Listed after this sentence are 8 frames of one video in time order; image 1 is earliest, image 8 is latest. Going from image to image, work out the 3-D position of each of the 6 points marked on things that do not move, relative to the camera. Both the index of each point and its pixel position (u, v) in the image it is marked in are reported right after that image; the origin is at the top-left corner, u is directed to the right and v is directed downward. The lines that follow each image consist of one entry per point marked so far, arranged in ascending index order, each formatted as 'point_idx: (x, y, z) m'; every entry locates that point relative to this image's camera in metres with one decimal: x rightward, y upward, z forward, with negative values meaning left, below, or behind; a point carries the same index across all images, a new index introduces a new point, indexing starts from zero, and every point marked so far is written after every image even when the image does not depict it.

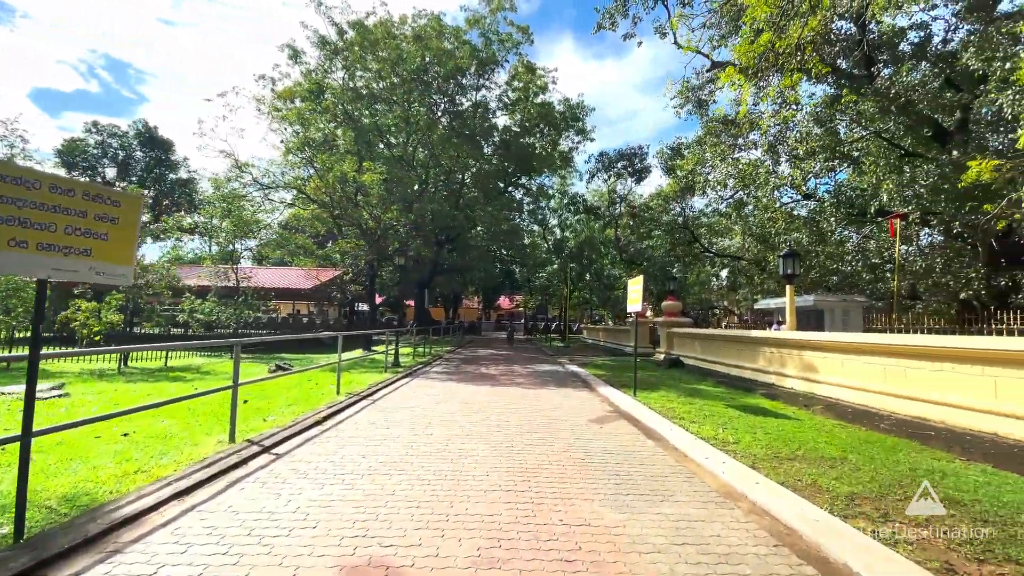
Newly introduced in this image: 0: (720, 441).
0: (+1.9, -1.4, +4.4) m
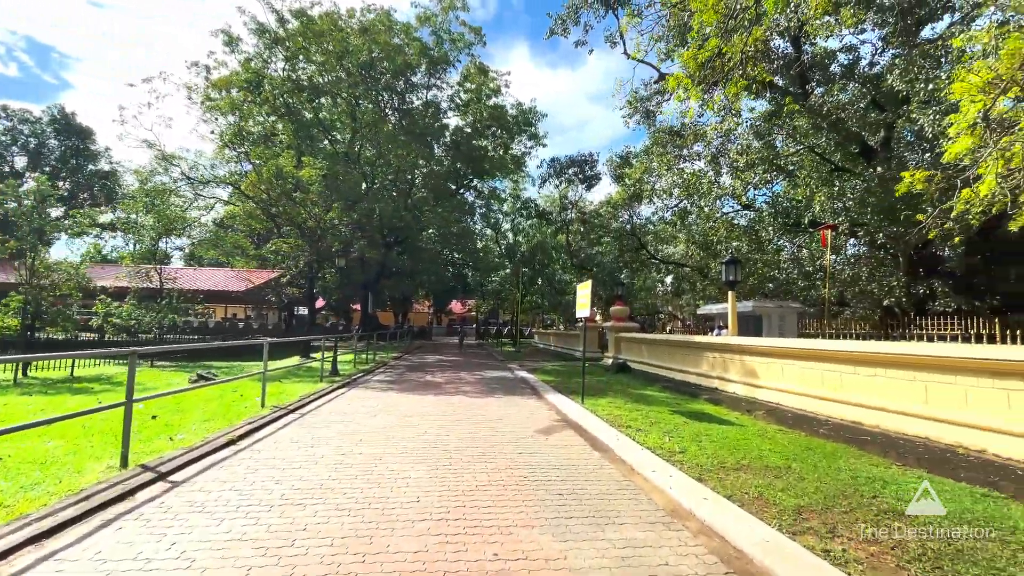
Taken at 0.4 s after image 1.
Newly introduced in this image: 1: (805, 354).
0: (+1.4, -1.5, +4.2) m
1: (+3.7, -0.9, +6.1) m
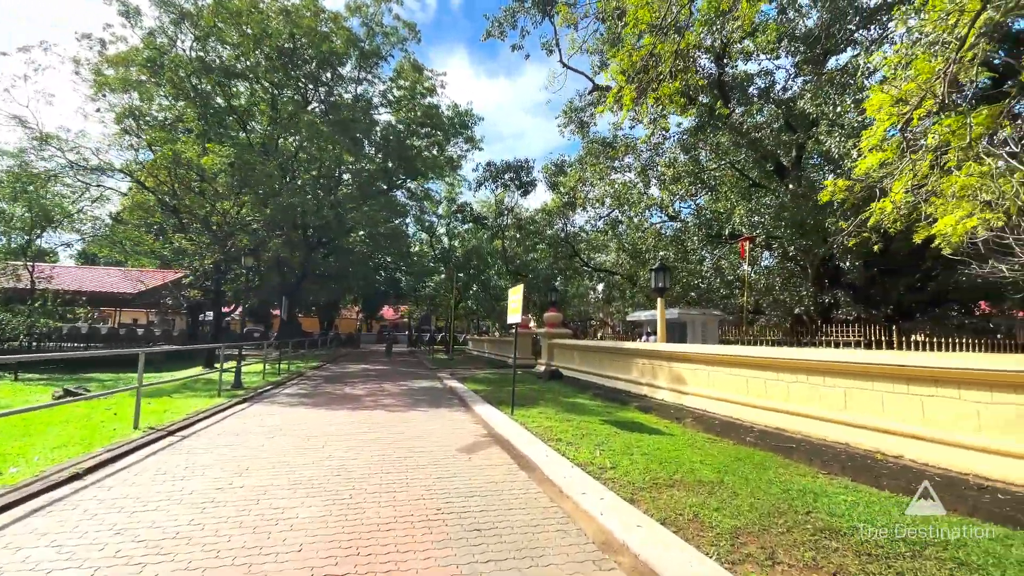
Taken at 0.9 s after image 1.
0: (+0.7, -1.5, +3.9) m
1: (+2.8, -0.9, +6.1) m
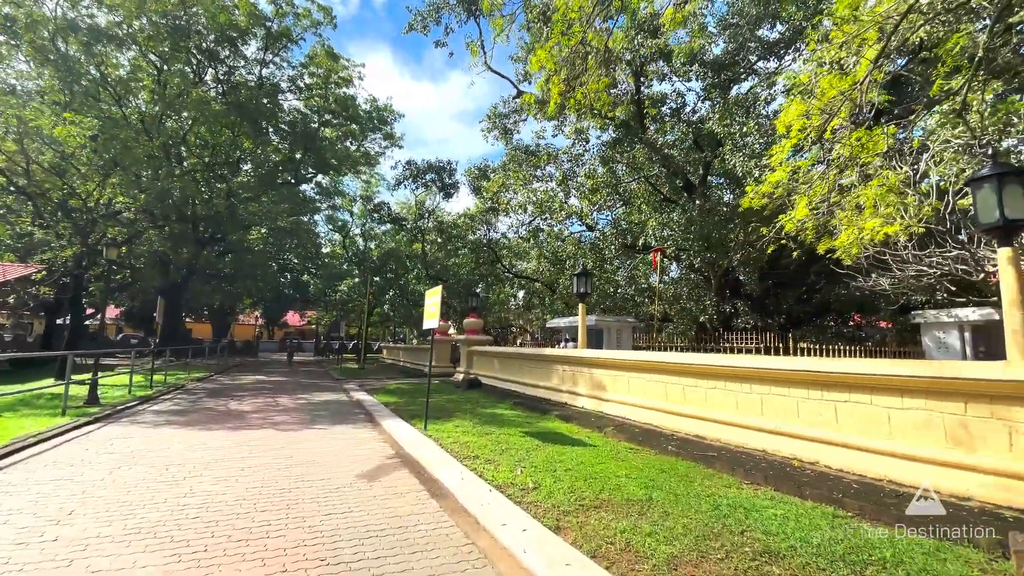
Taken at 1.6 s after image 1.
0: (0.0, -1.5, +3.5) m
1: (+1.8, -1.0, +6.0) m
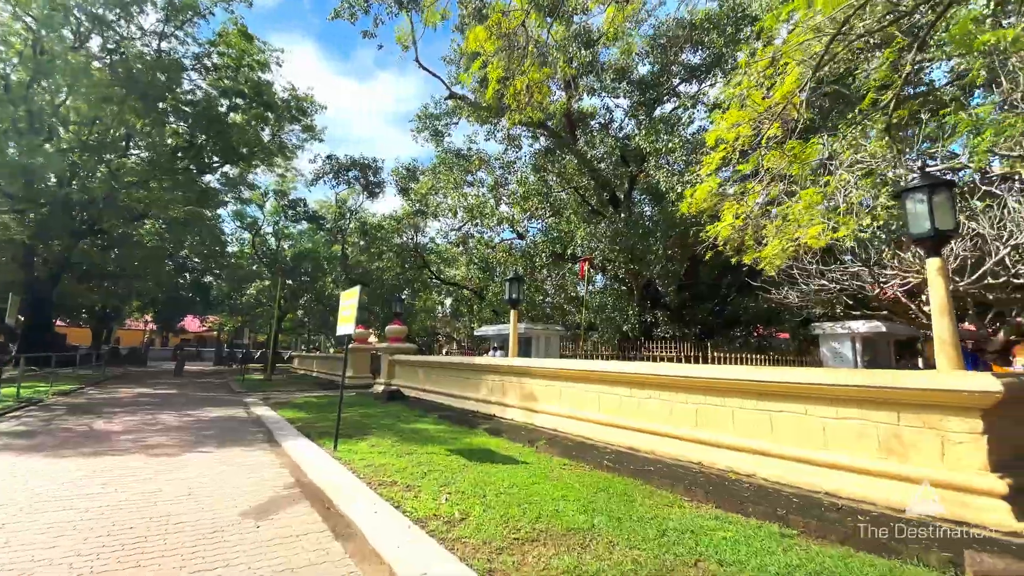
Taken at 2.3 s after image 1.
0: (-0.4, -1.5, +3.0) m
1: (+0.9, -1.1, +5.7) m
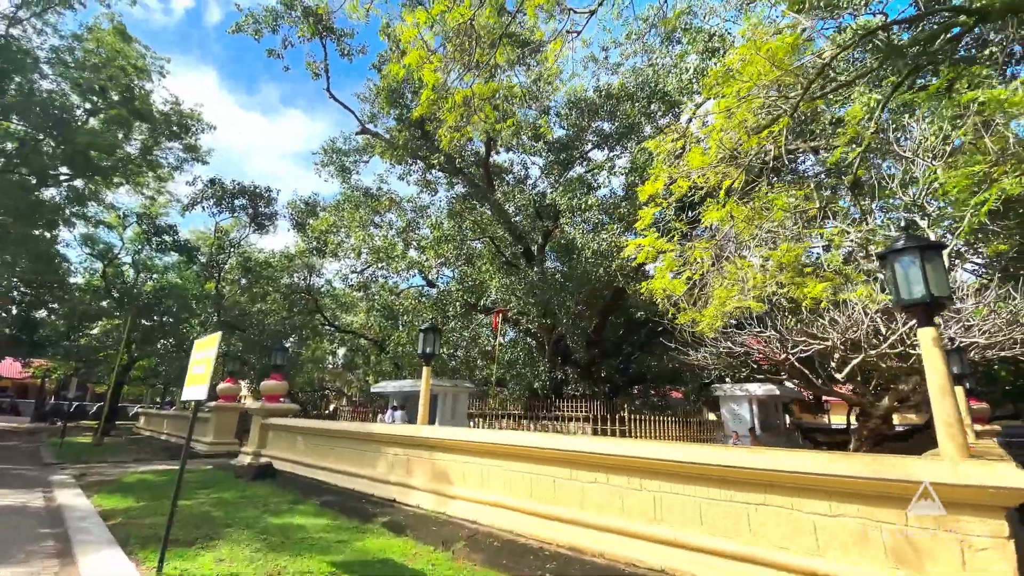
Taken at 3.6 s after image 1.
0: (-0.7, -1.7, +1.8) m
1: (0.0, -1.7, +4.8) m
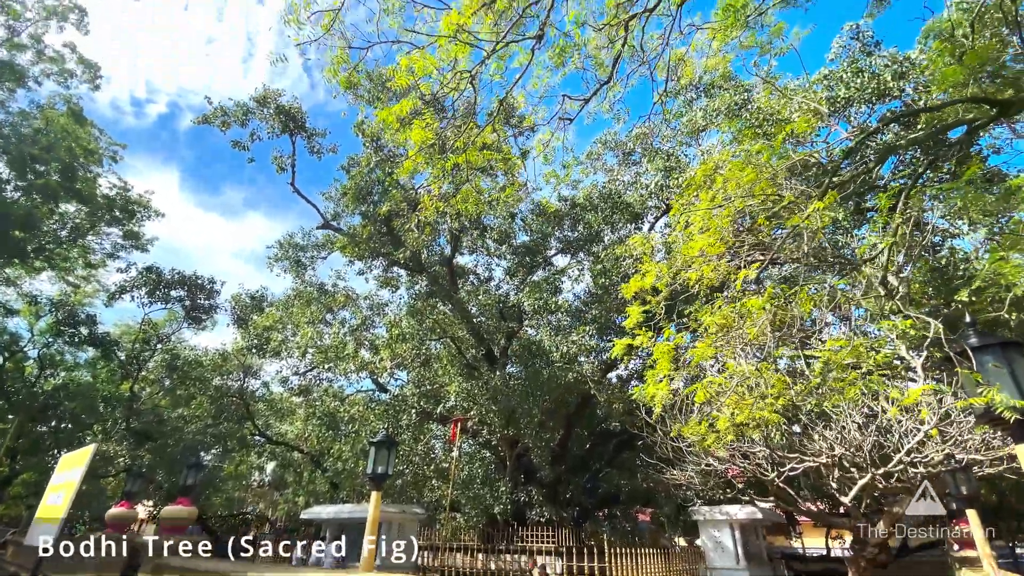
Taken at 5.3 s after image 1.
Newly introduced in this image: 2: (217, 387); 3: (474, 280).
0: (-0.6, -1.8, +0.6) m
1: (-0.2, -2.5, +3.6) m
2: (-8.7, -3.0, +14.1) m
3: (-1.0, +0.3, +13.8) m
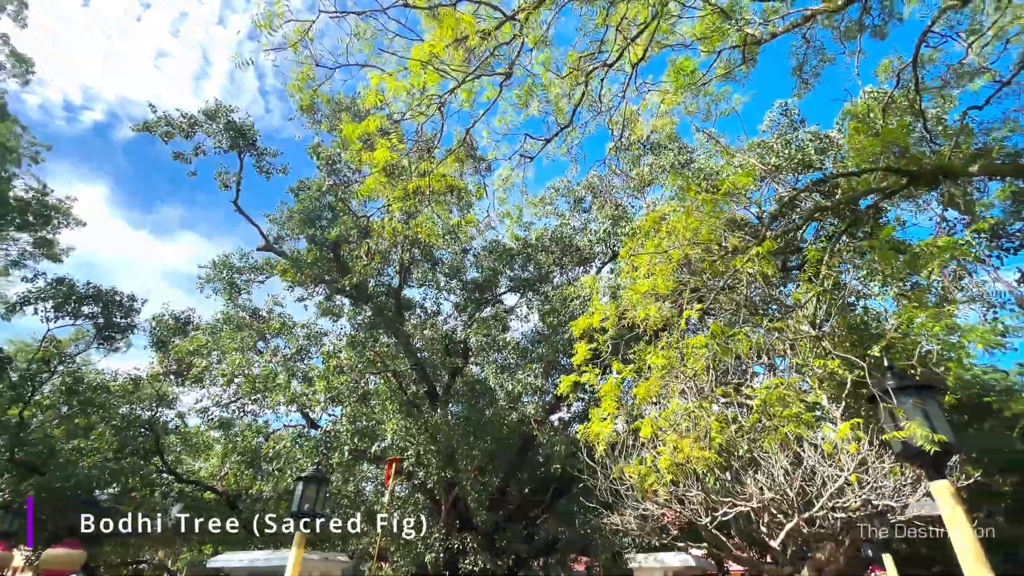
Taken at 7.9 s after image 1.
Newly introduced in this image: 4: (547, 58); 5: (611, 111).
0: (-0.8, -1.7, +0.4) m
1: (-0.7, -2.7, +3.3) m
2: (-10.4, -3.5, +12.7) m
3: (-2.5, -0.7, +13.6) m
4: (+0.3, +2.3, +4.6) m
5: (+1.1, +2.0, +5.2) m
